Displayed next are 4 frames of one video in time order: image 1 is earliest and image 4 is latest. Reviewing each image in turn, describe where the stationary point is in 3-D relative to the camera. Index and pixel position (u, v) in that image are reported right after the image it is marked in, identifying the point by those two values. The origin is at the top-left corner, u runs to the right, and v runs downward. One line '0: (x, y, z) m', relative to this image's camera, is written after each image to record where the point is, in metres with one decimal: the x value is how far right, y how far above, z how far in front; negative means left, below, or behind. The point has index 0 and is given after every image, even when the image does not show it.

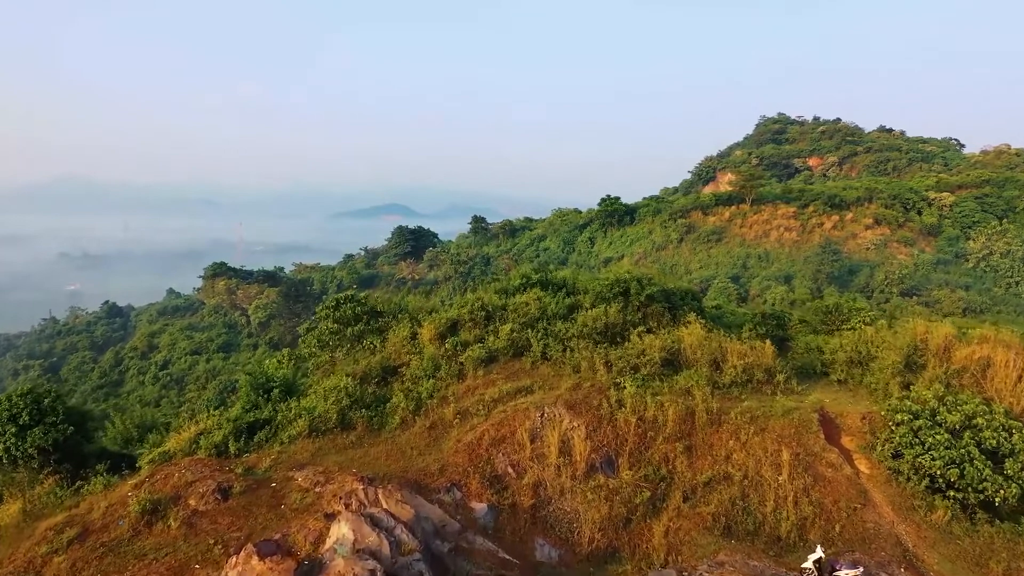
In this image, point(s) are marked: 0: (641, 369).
0: (+1.5, -1.0, +10.8) m
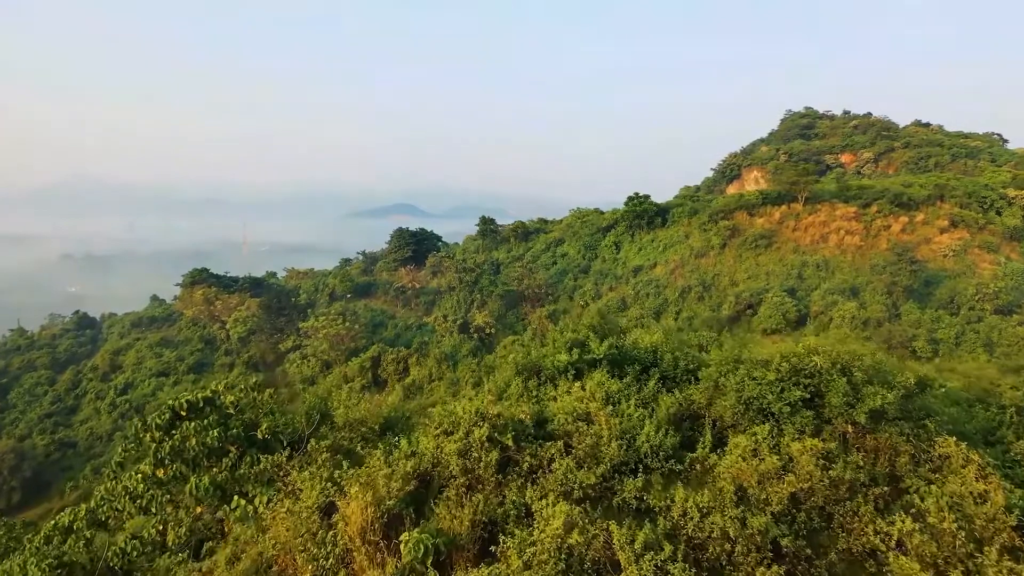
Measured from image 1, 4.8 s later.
0: (+1.8, -1.6, +3.3) m
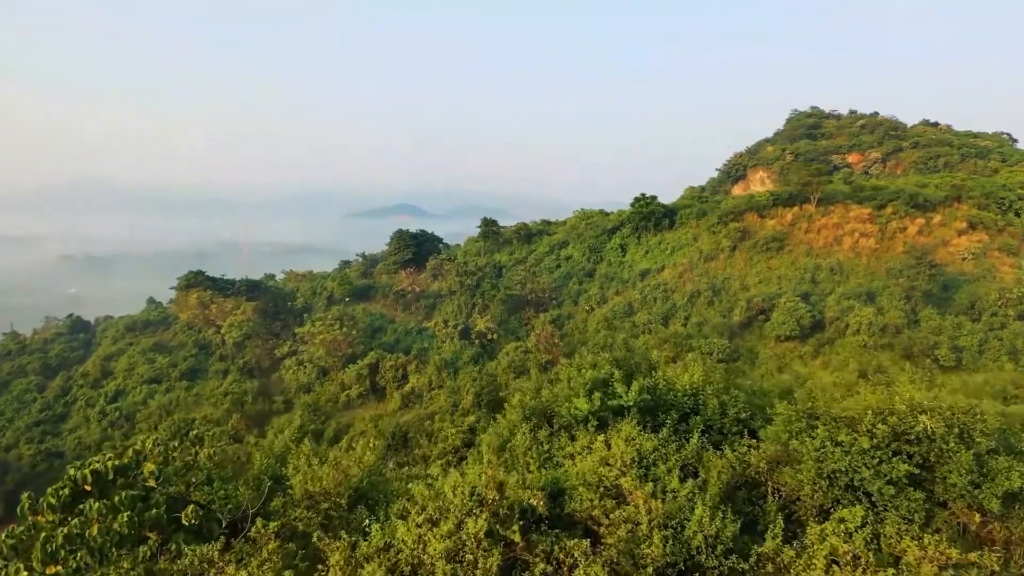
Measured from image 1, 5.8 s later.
0: (+1.8, -1.8, +1.8) m
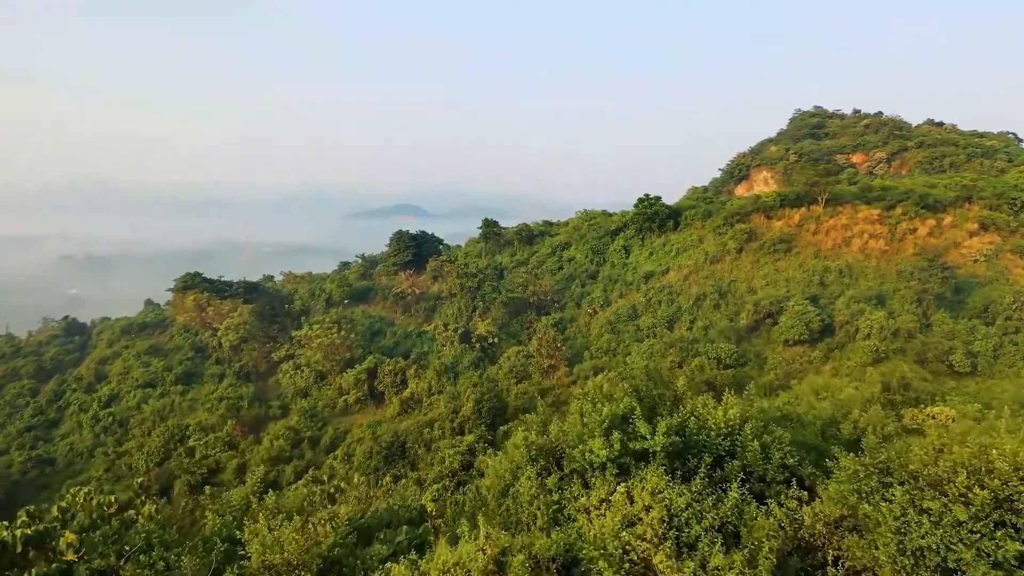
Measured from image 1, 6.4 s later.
0: (+1.9, -1.9, +0.9) m
